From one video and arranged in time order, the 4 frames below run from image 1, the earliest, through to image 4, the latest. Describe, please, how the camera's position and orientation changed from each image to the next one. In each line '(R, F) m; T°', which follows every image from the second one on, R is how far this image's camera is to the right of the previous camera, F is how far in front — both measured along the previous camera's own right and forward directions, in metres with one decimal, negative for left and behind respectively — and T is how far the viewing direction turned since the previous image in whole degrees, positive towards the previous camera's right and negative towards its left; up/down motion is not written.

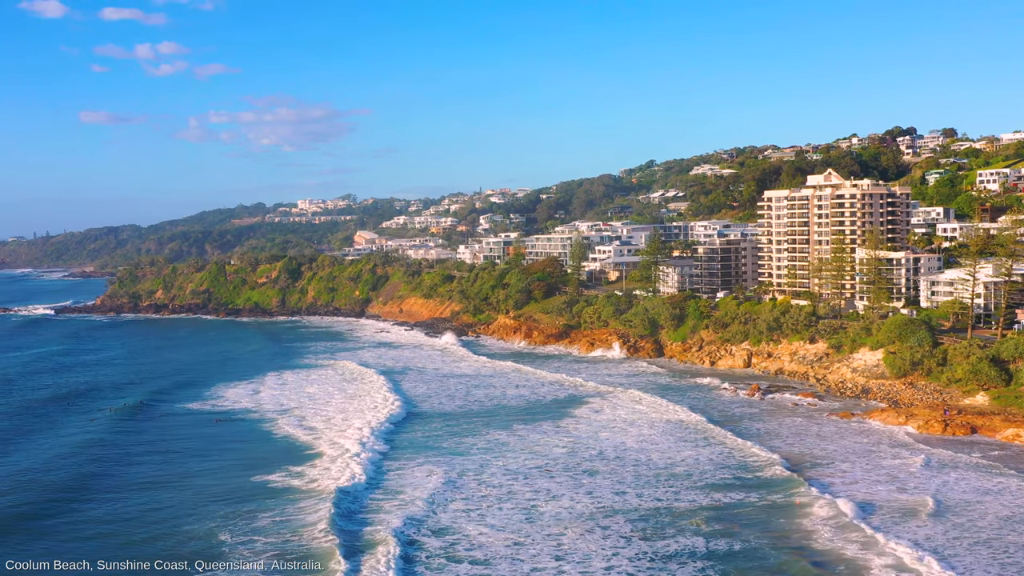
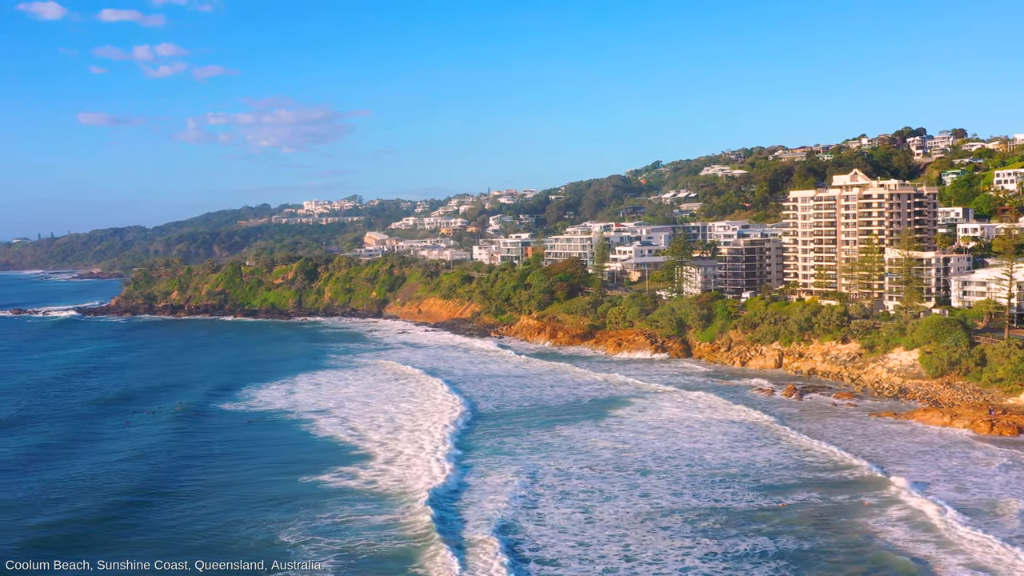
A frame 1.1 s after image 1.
(-1.7, 0.0) m; 0°
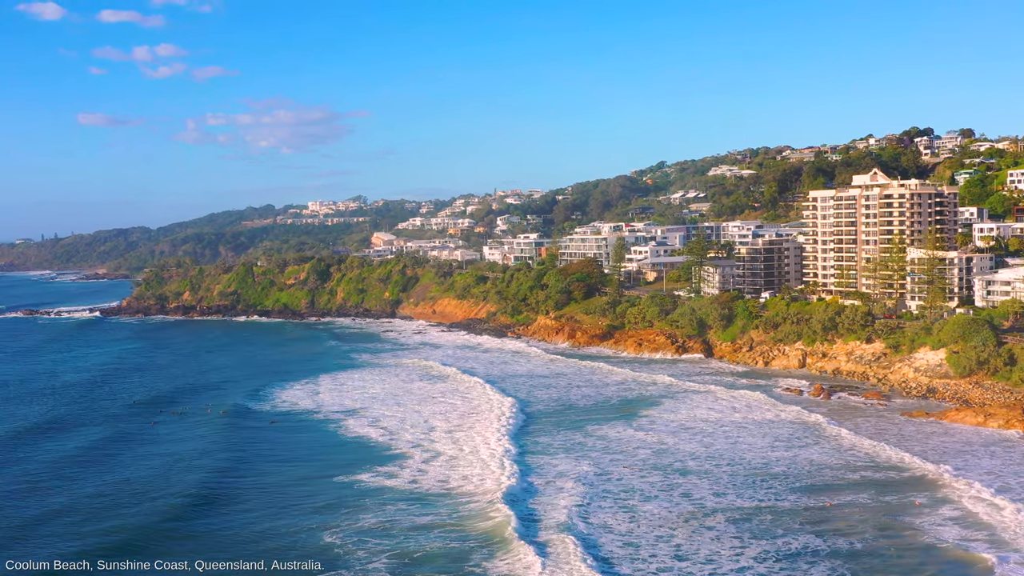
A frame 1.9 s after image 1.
(-1.2, 0.0) m; 0°
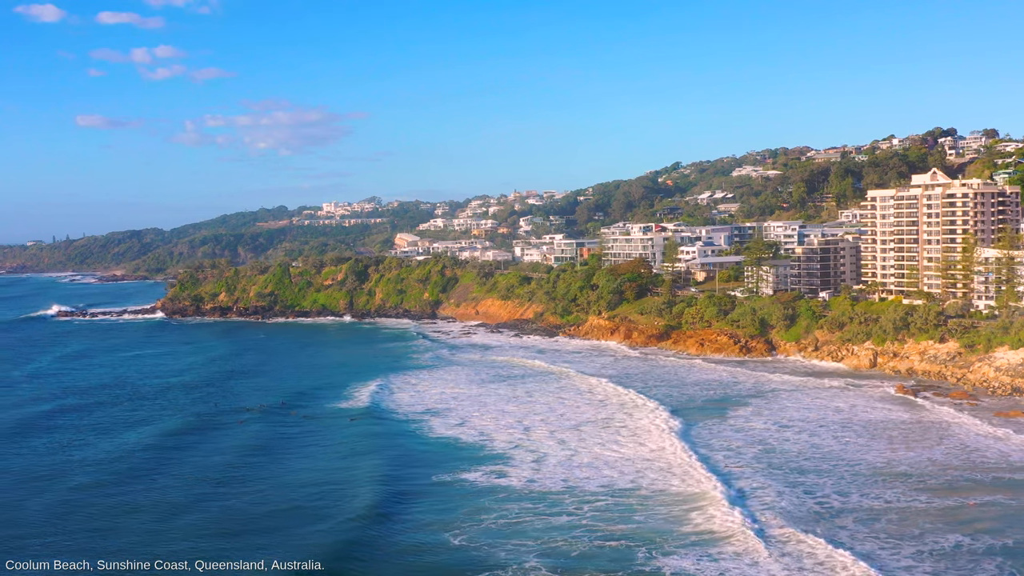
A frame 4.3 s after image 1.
(-3.7, +0.1) m; 0°
